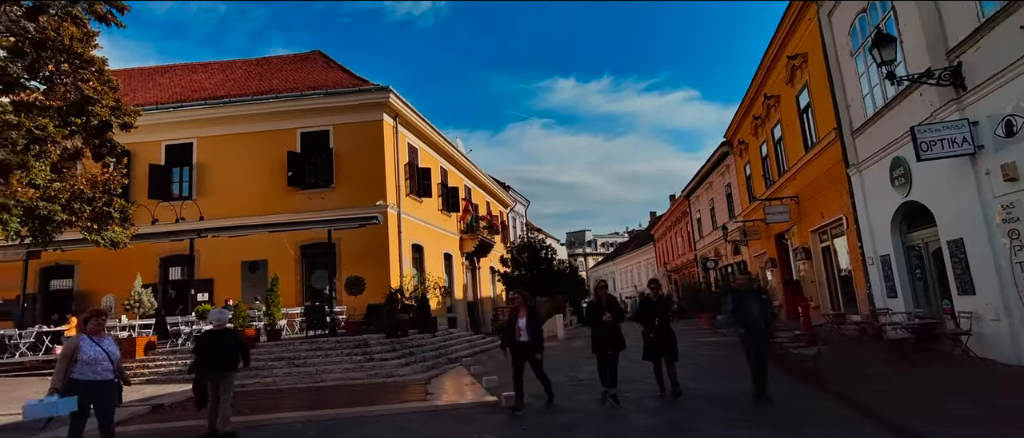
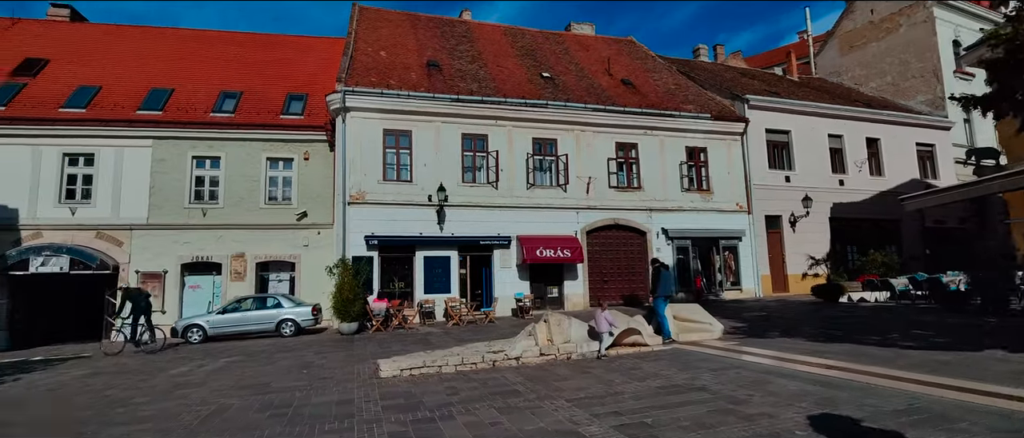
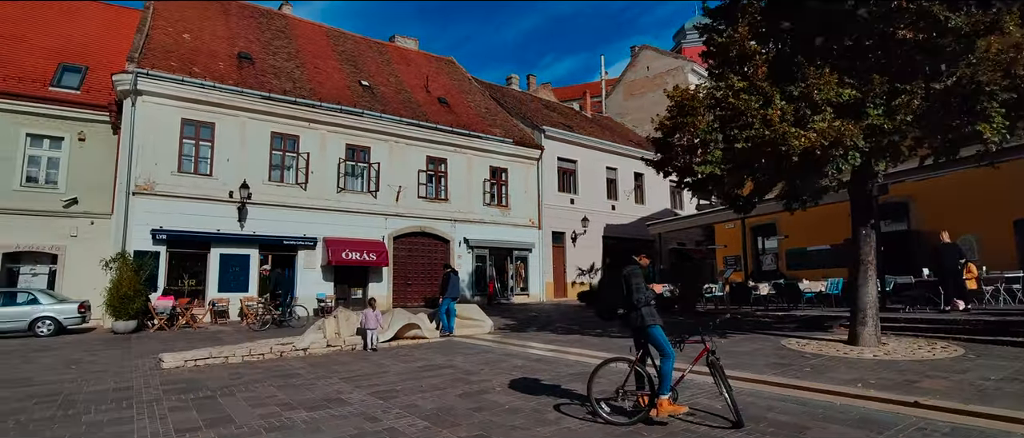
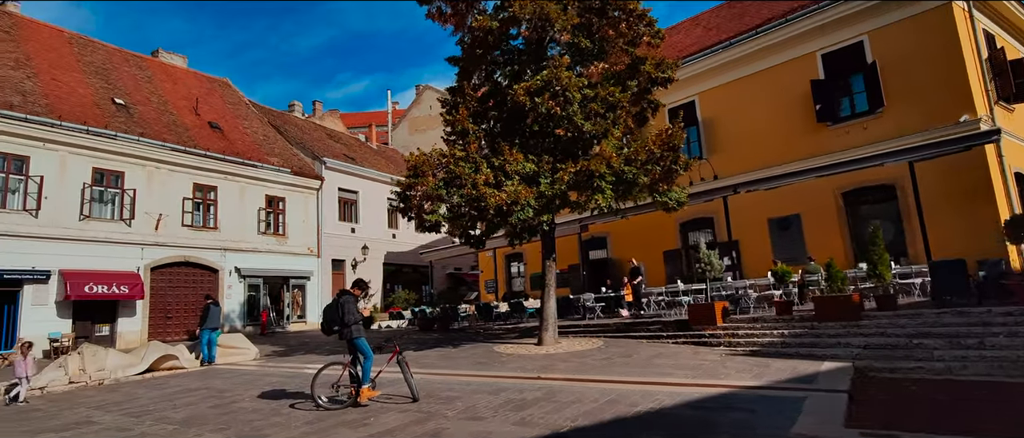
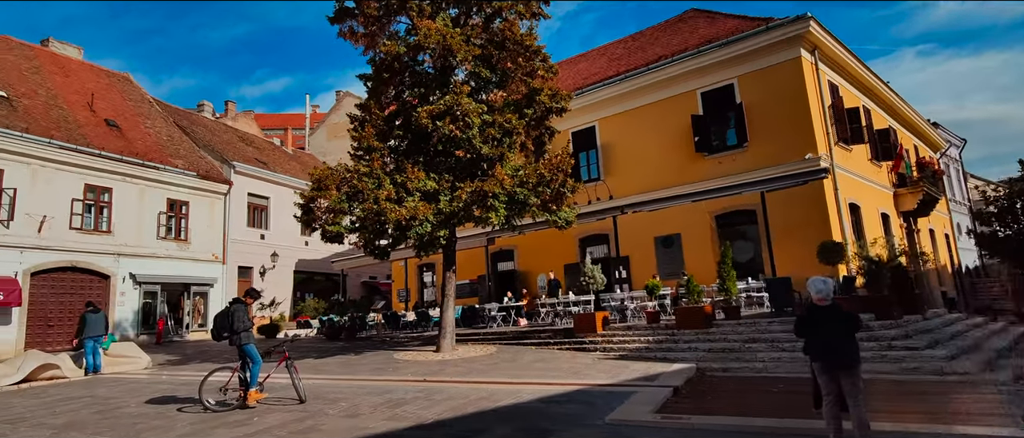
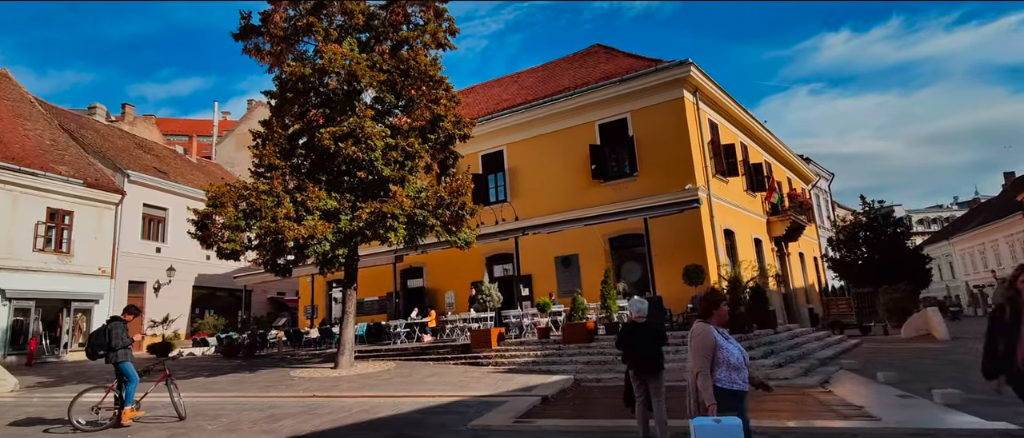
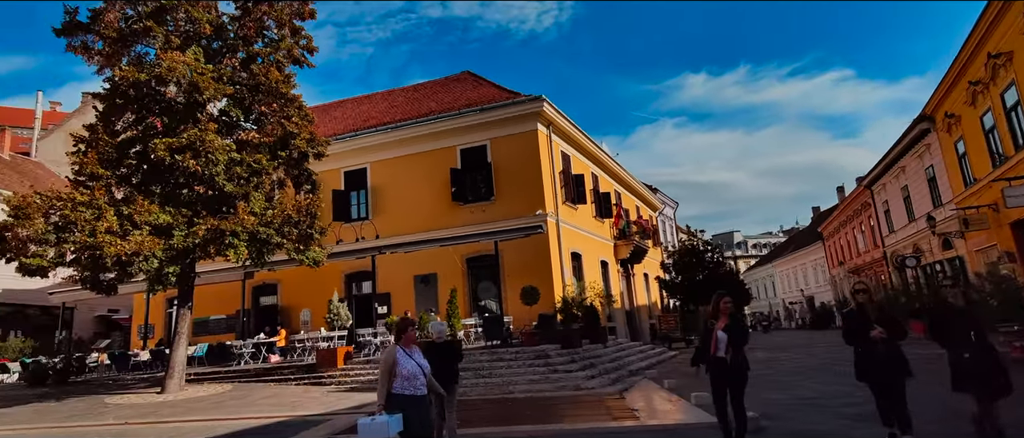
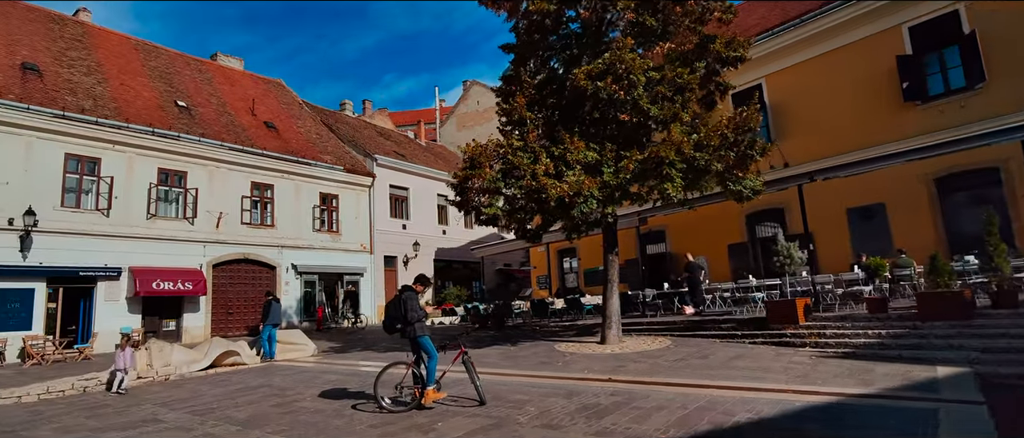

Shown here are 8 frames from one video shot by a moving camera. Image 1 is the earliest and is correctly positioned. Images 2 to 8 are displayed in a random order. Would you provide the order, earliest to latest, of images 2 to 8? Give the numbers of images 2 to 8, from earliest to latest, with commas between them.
7, 6, 5, 4, 8, 3, 2
